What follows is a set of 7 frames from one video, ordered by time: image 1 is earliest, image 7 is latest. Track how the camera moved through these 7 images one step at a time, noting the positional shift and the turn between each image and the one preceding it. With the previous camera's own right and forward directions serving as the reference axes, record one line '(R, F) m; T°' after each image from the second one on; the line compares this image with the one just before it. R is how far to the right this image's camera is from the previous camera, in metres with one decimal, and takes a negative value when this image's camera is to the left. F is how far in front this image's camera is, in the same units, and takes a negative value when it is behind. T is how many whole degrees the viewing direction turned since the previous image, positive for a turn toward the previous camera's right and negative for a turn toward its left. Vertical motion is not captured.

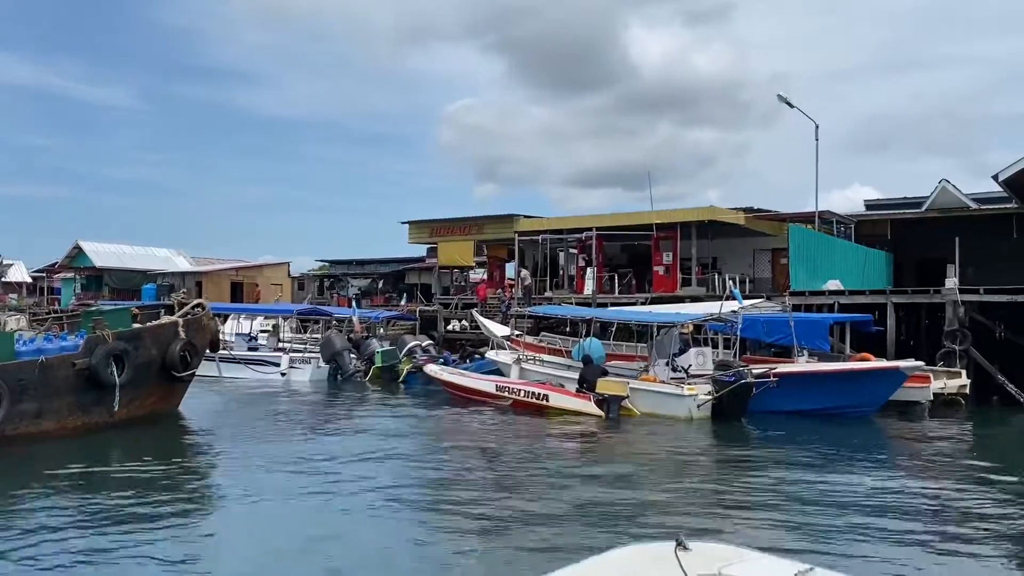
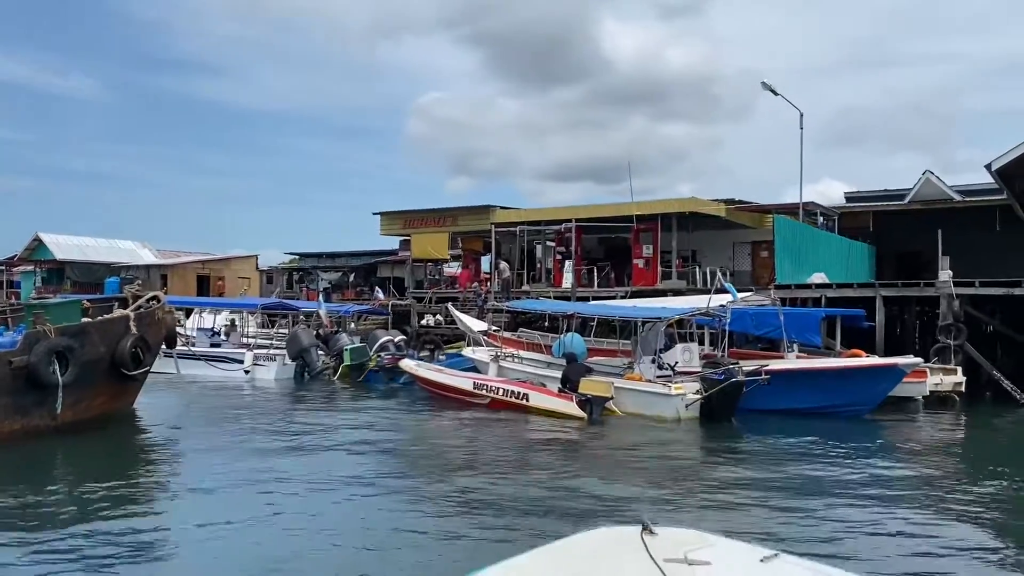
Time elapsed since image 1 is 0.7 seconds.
(-0.1, +0.9) m; +2°
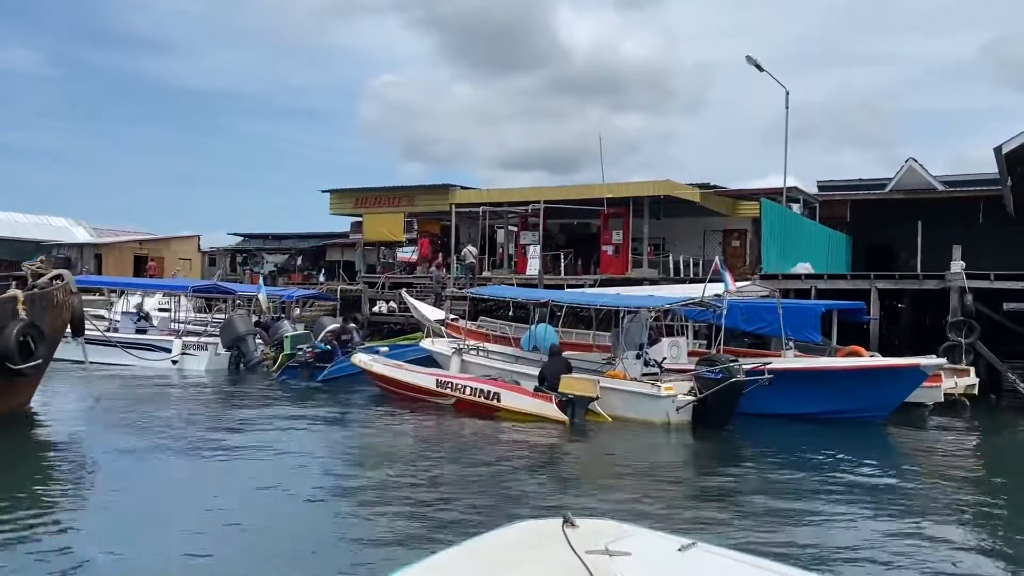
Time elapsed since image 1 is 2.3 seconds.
(-0.3, +2.1) m; +3°
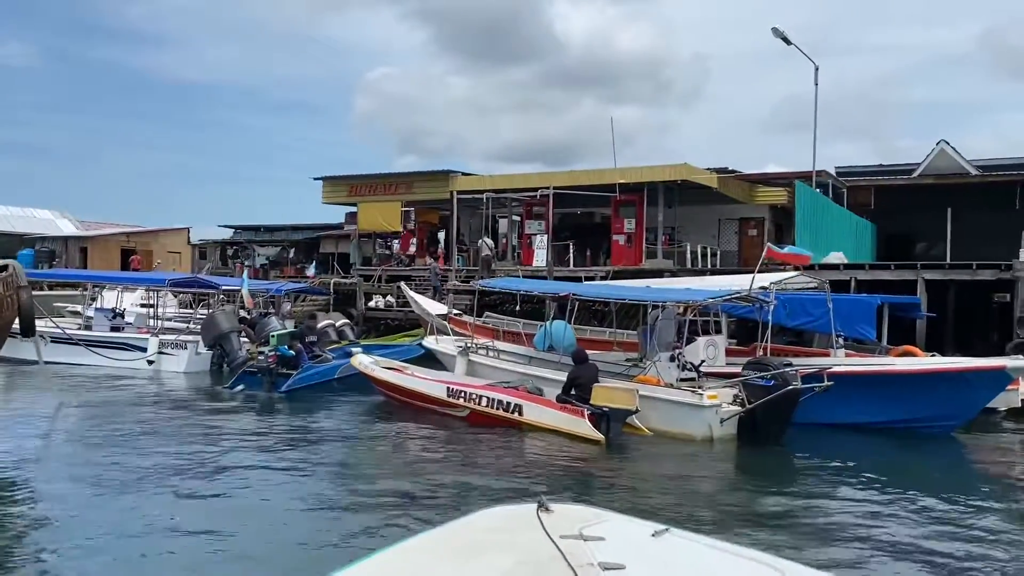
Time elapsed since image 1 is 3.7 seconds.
(-0.3, +1.8) m; 0°
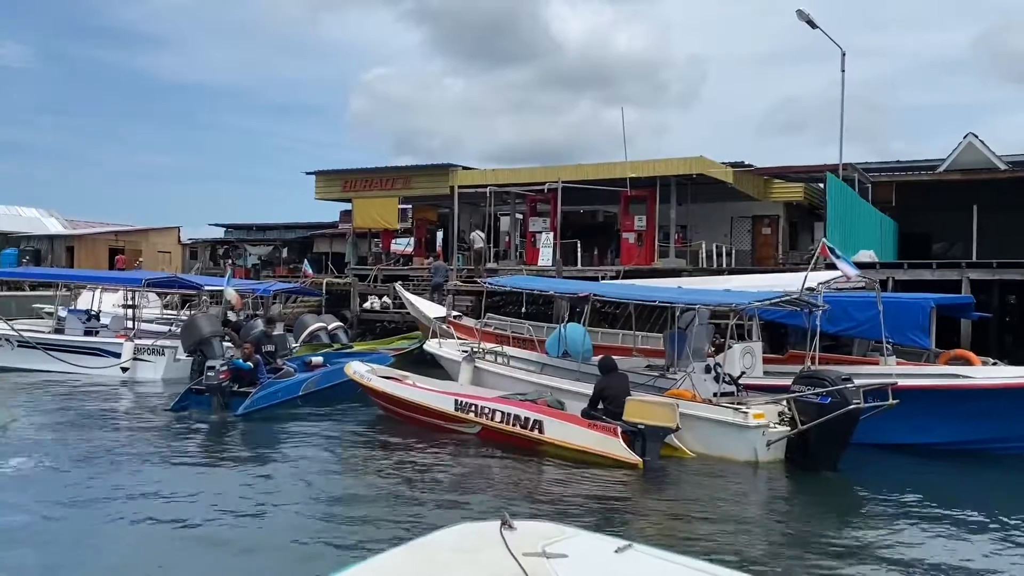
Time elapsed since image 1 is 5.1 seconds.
(-0.2, +1.4) m; 0°
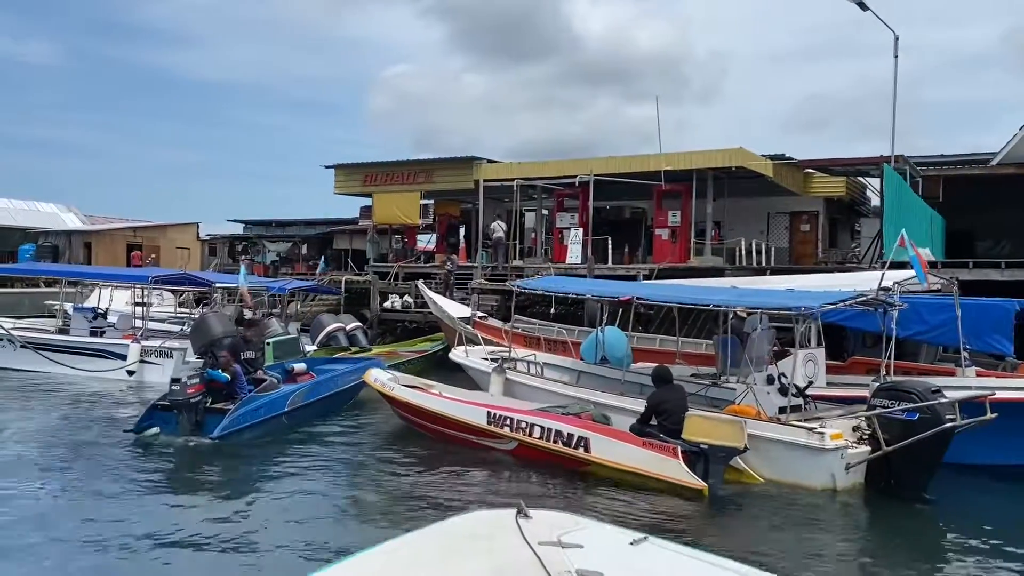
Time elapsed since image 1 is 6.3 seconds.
(-0.2, +1.1) m; -1°
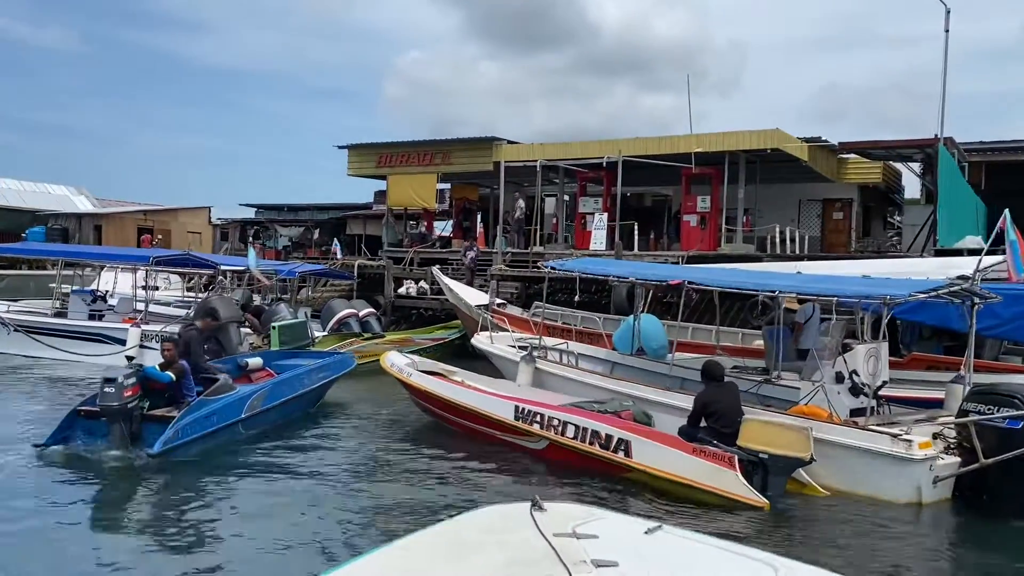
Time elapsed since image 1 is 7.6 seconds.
(-0.2, +1.0) m; -1°
